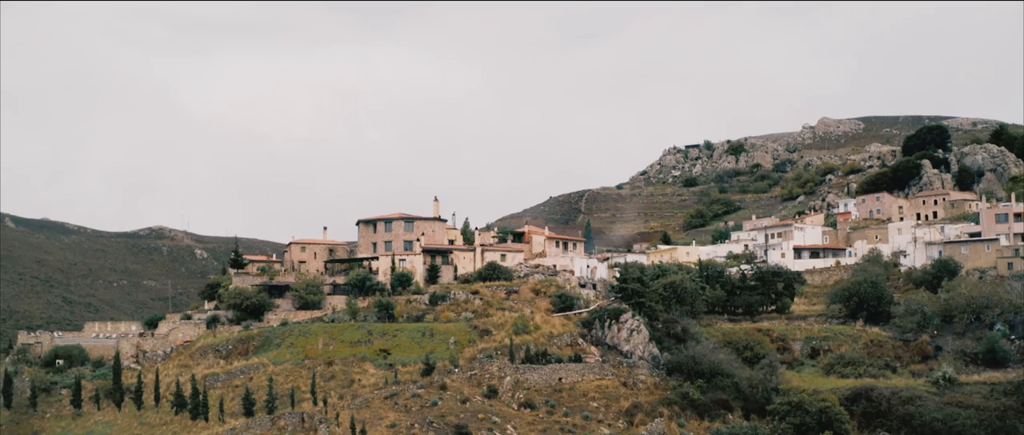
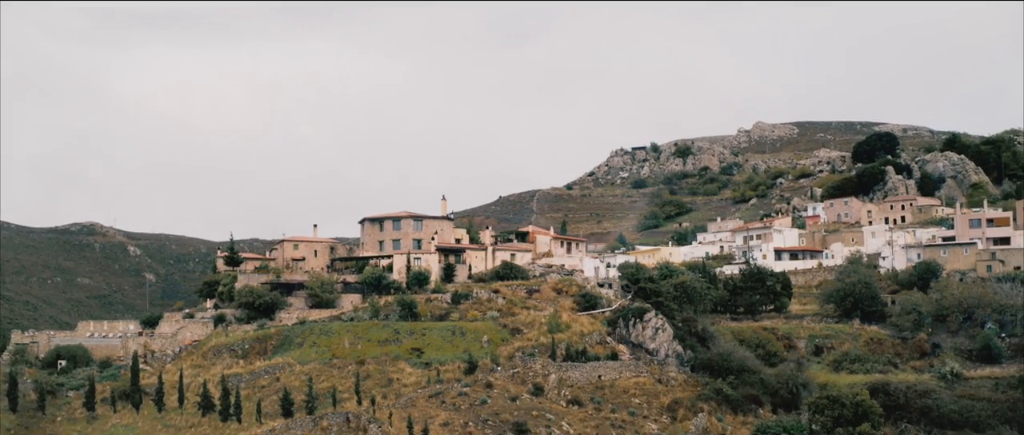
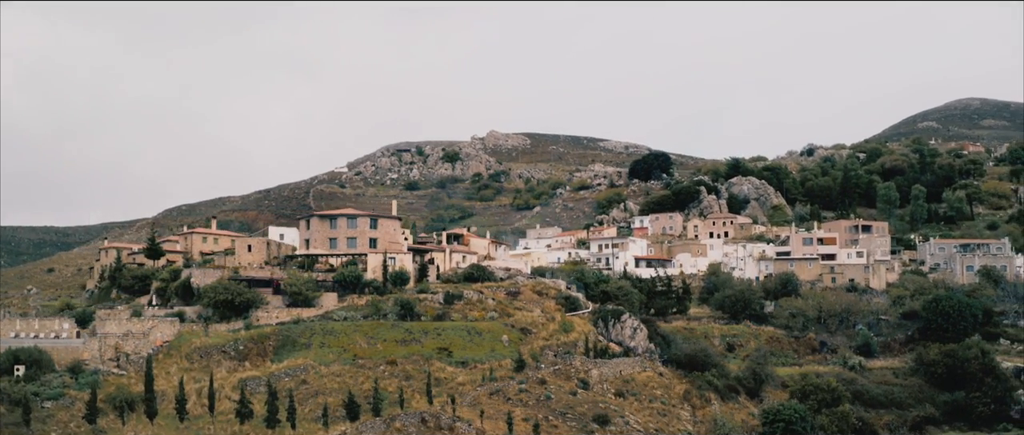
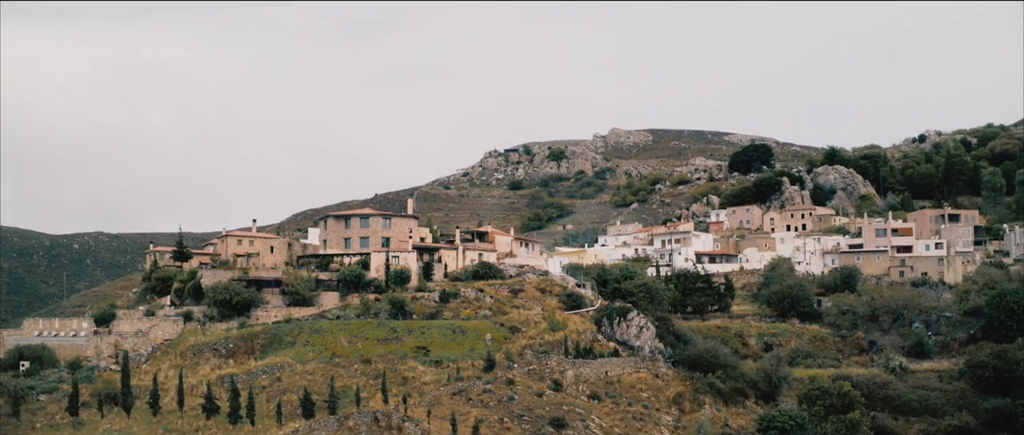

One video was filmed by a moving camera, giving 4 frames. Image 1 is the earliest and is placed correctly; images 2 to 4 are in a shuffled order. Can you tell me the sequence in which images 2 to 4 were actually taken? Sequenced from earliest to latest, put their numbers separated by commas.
2, 4, 3
